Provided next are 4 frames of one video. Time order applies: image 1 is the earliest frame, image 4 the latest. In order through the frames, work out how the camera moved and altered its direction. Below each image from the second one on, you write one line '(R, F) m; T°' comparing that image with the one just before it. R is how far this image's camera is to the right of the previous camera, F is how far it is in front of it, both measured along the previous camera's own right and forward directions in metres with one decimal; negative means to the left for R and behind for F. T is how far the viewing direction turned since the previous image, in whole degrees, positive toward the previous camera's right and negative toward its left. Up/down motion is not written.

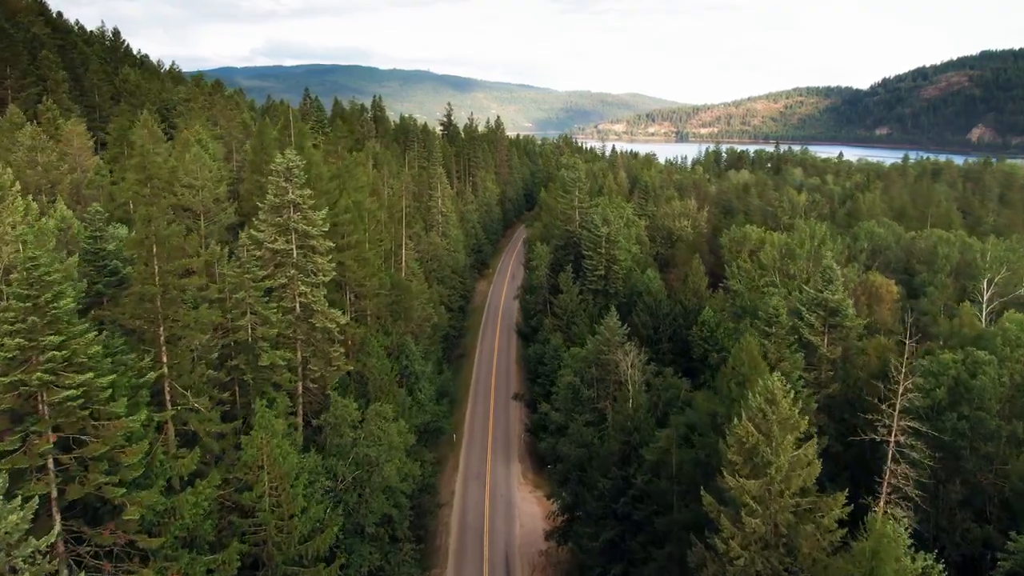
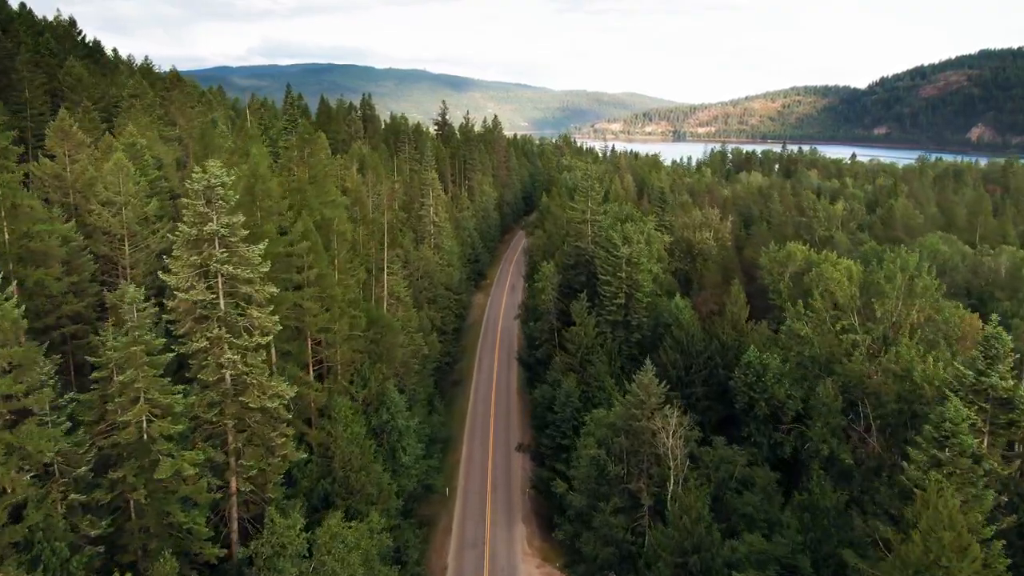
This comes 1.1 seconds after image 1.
(-0.6, +10.0) m; 0°
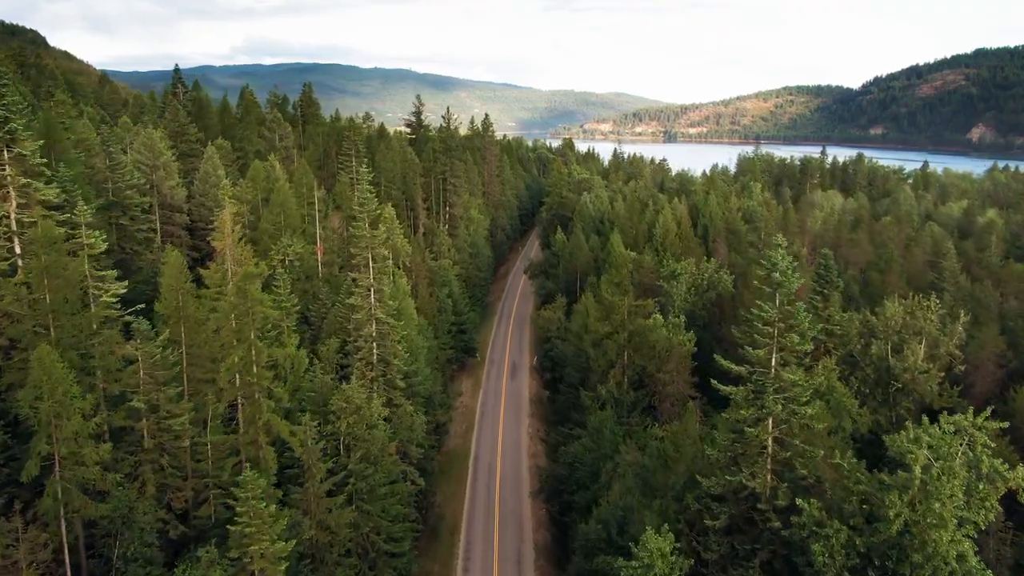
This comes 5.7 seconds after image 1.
(-1.9, +41.2) m; +1°
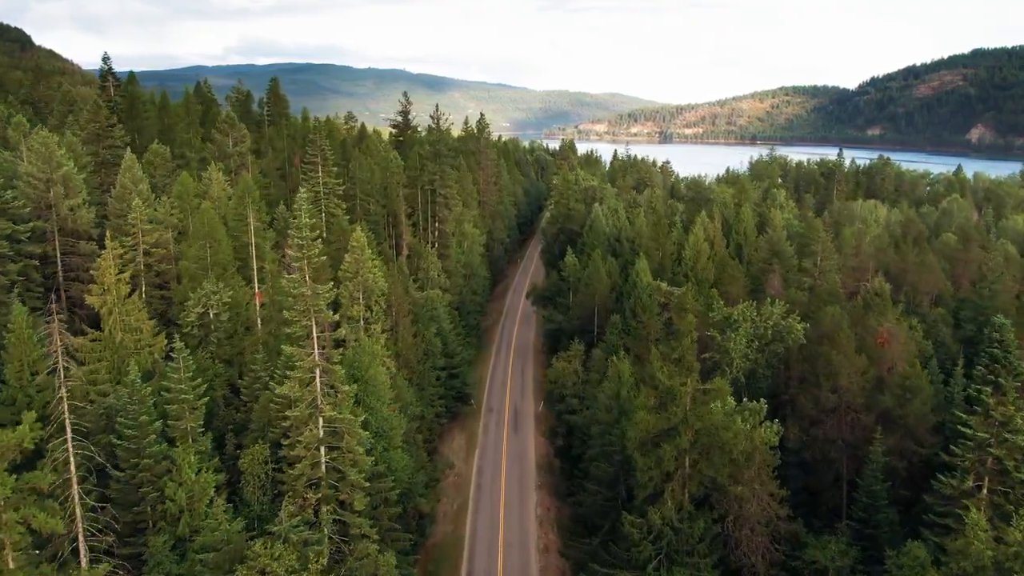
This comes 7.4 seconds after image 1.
(-0.8, +14.5) m; 0°
